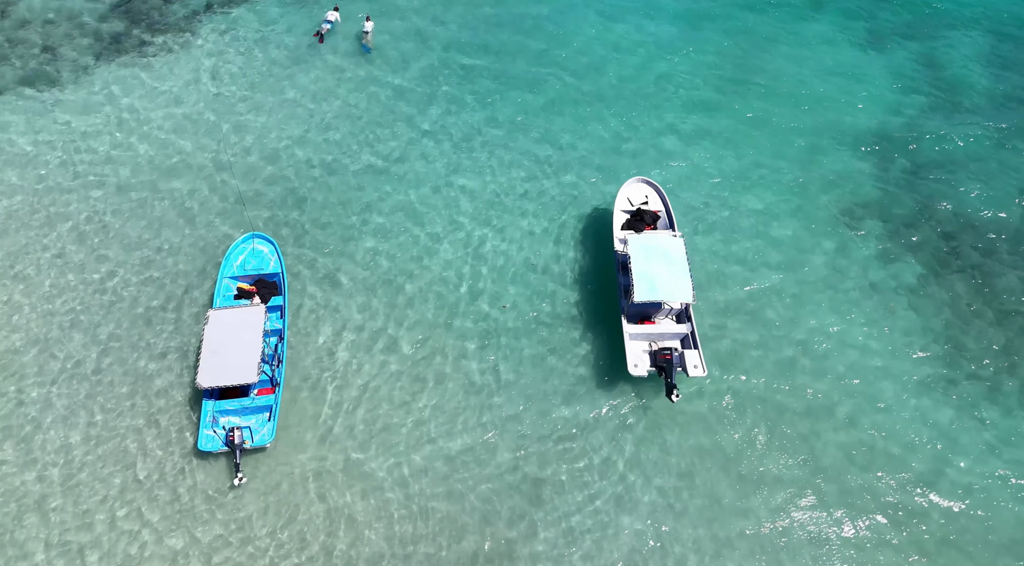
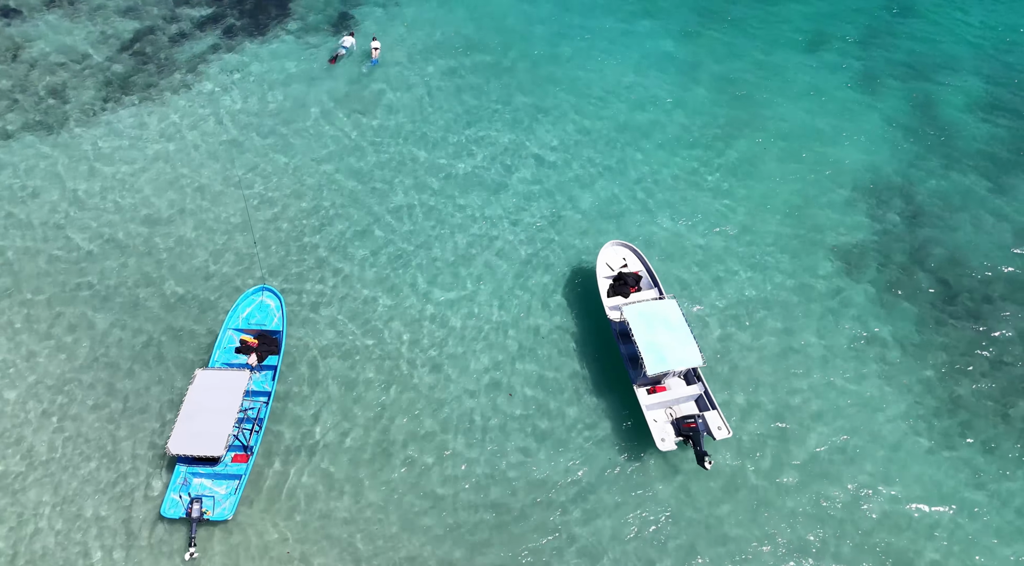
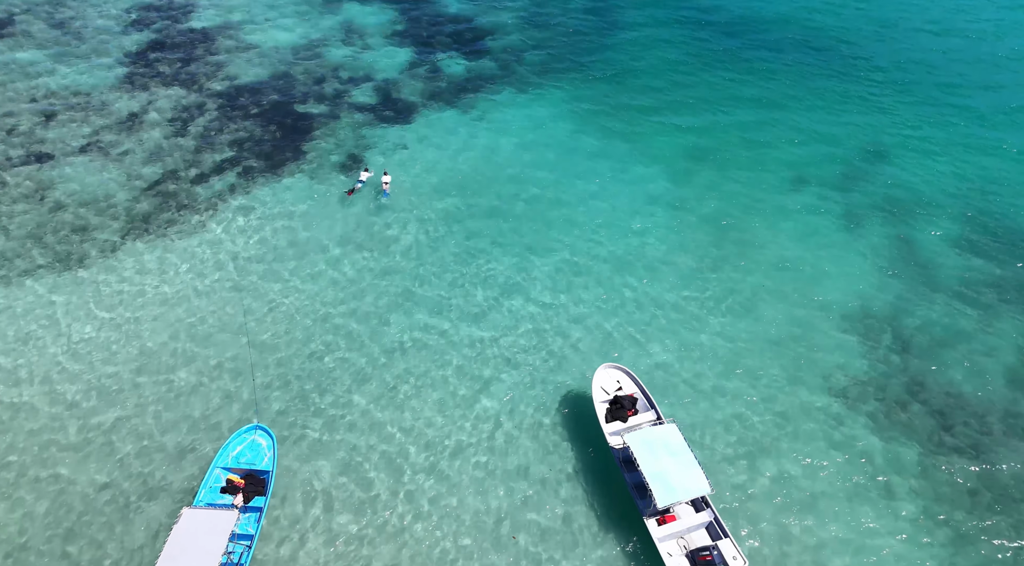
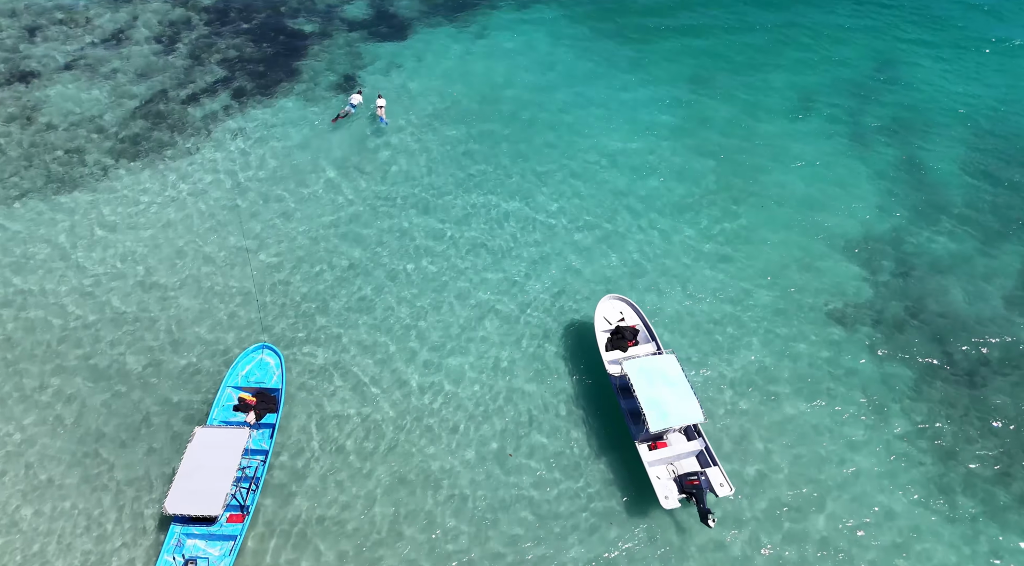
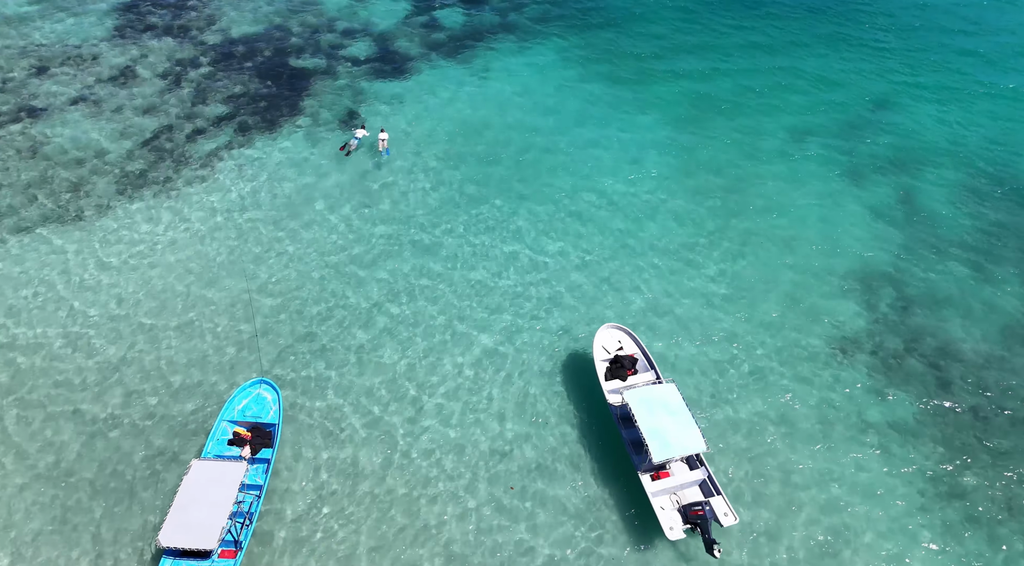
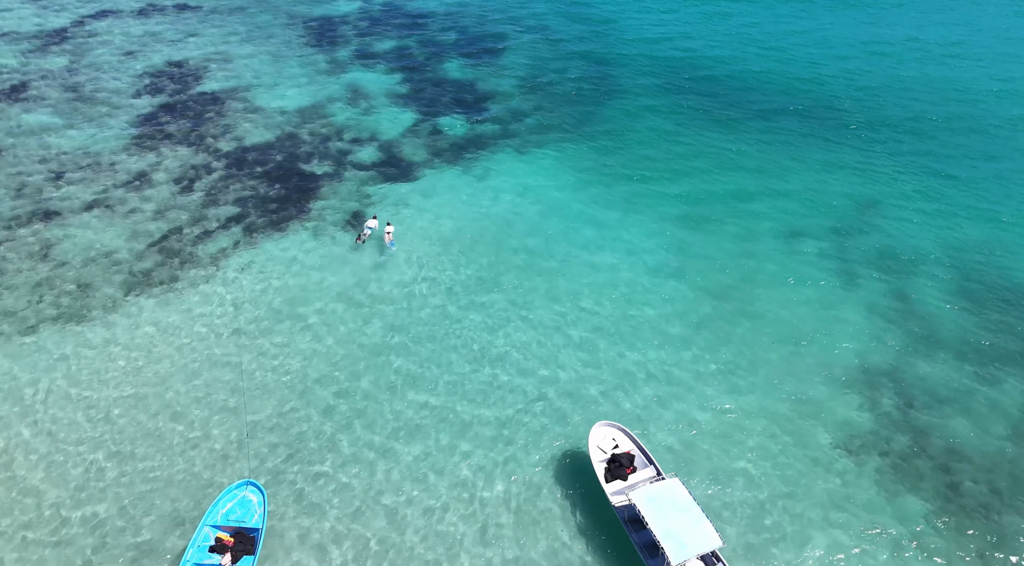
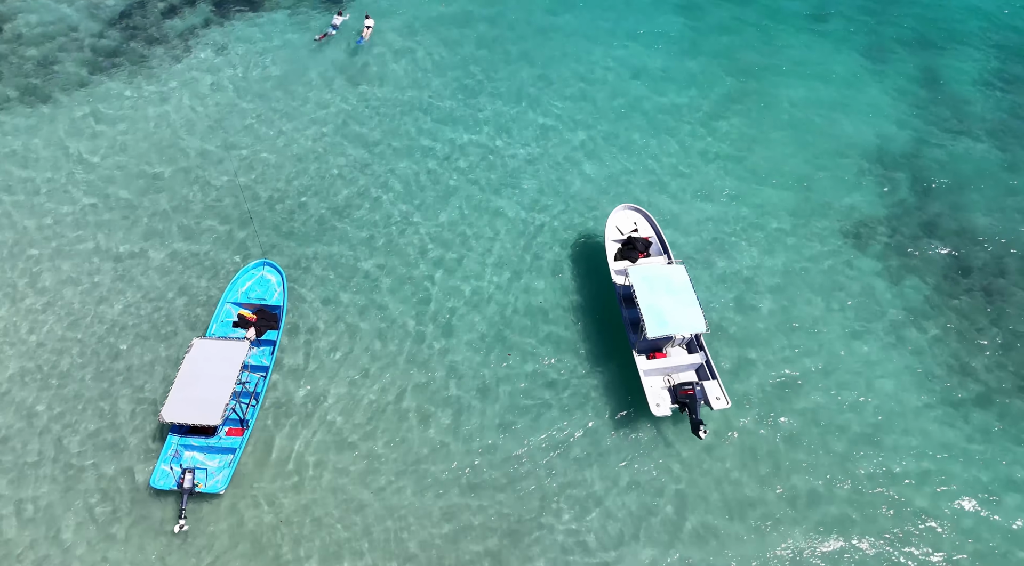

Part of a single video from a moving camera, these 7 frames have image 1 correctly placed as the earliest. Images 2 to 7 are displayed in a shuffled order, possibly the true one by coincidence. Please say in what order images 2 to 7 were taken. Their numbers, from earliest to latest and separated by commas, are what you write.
7, 2, 4, 5, 3, 6
